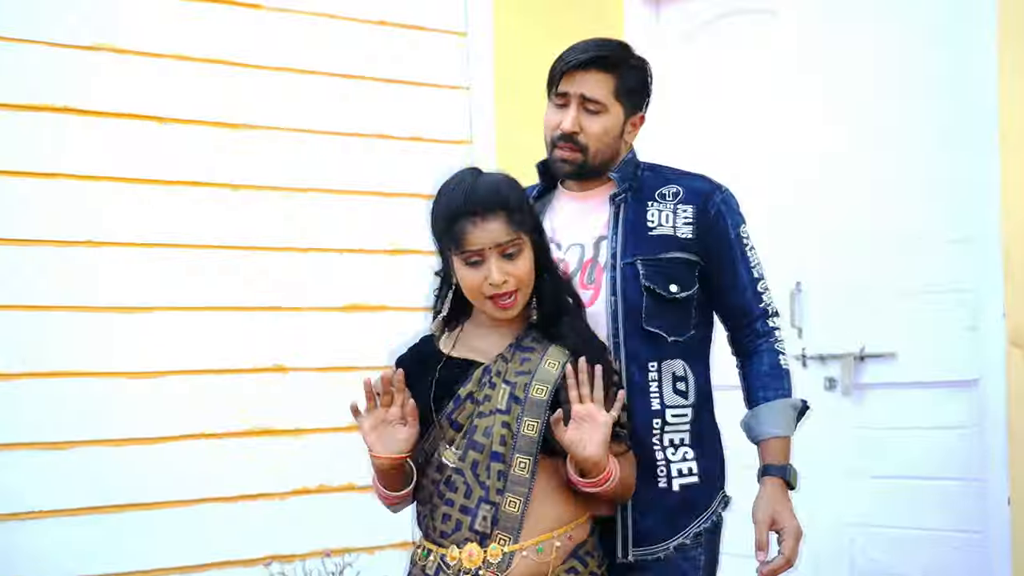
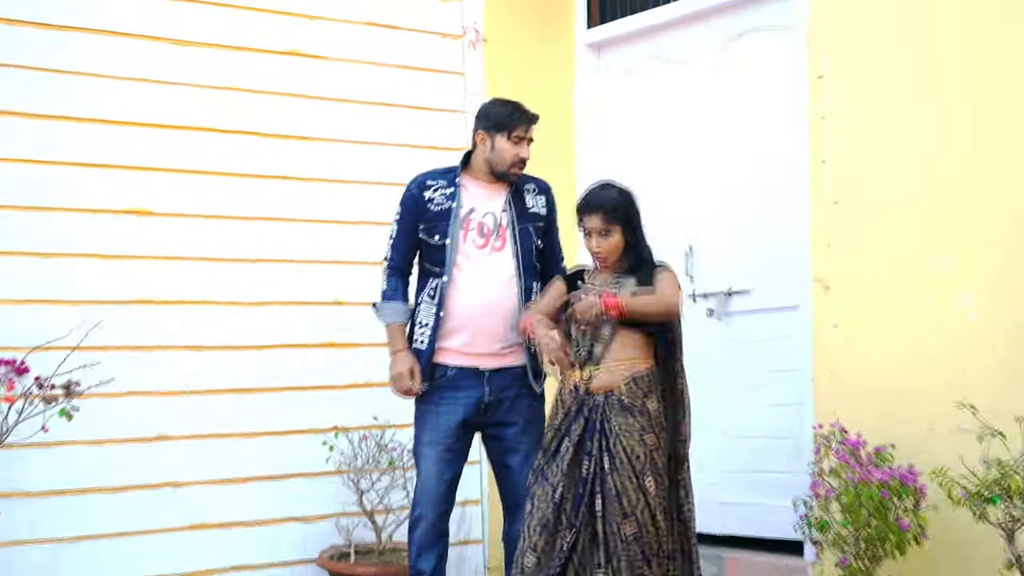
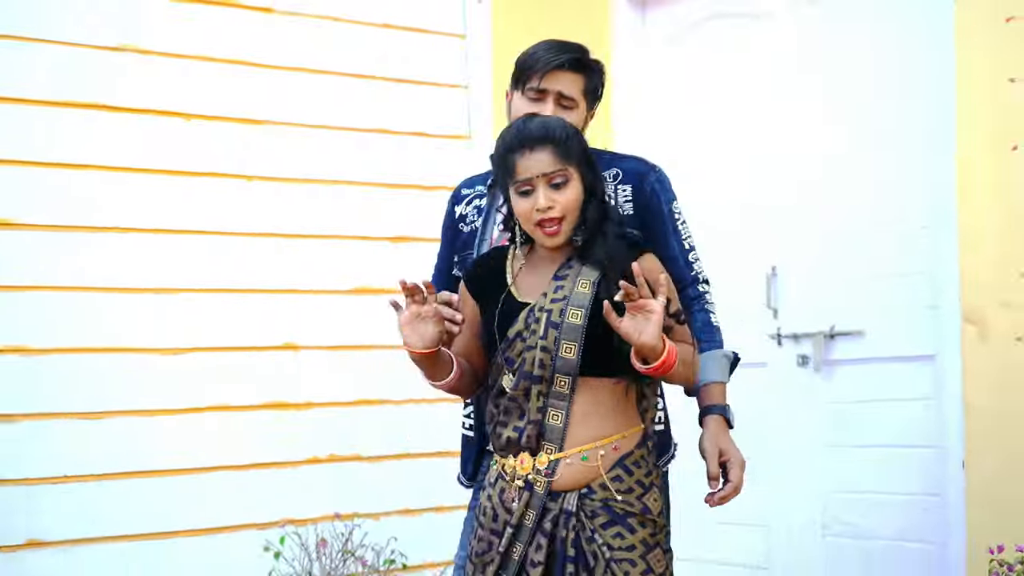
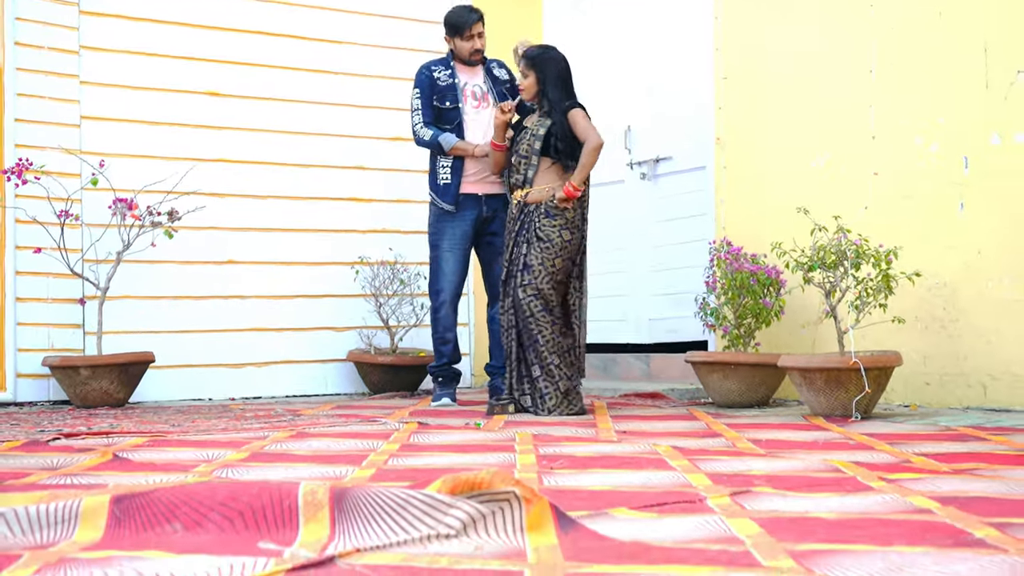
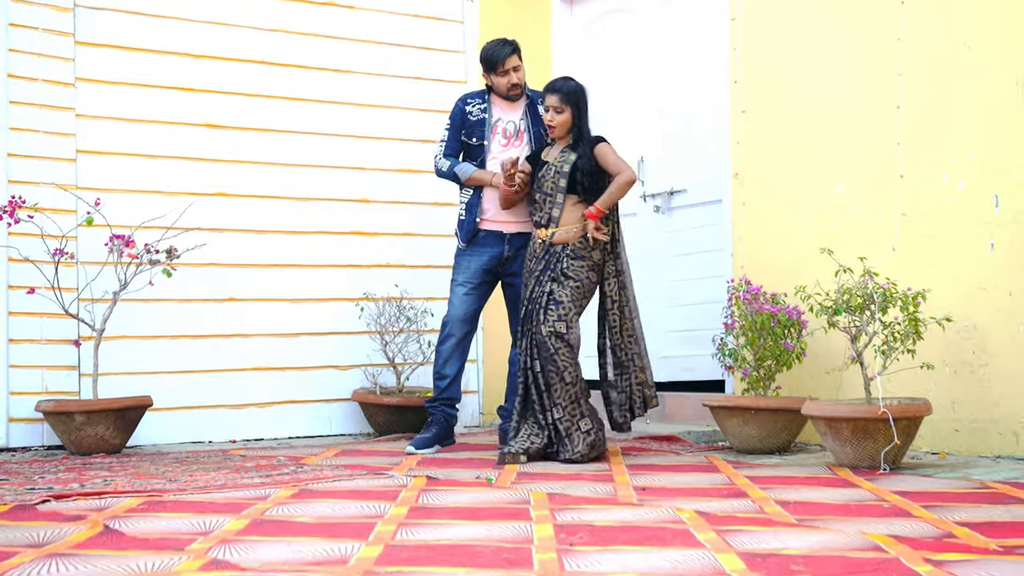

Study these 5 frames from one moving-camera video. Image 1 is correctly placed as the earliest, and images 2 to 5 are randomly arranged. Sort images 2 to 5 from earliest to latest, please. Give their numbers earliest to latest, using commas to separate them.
3, 2, 5, 4
